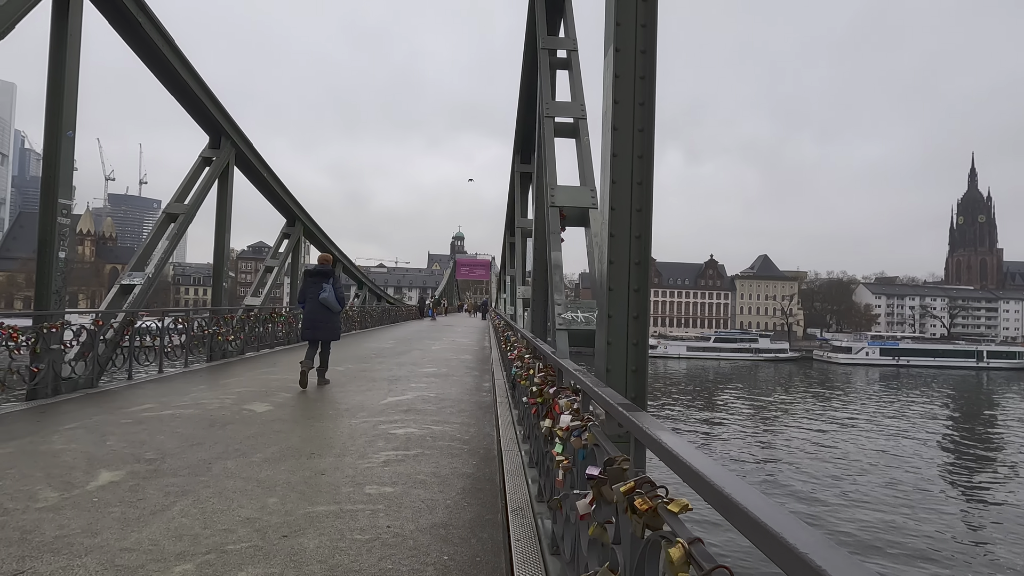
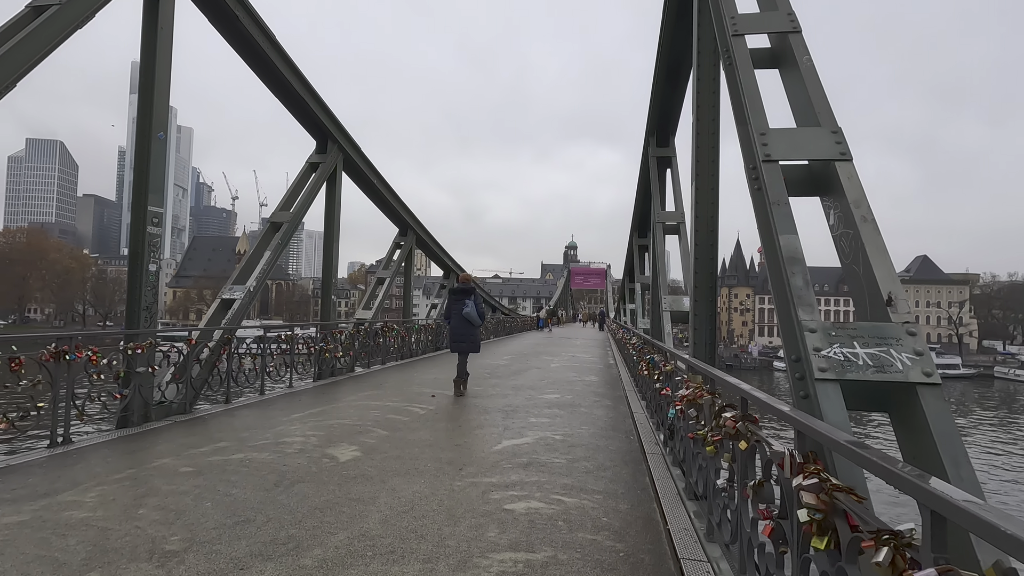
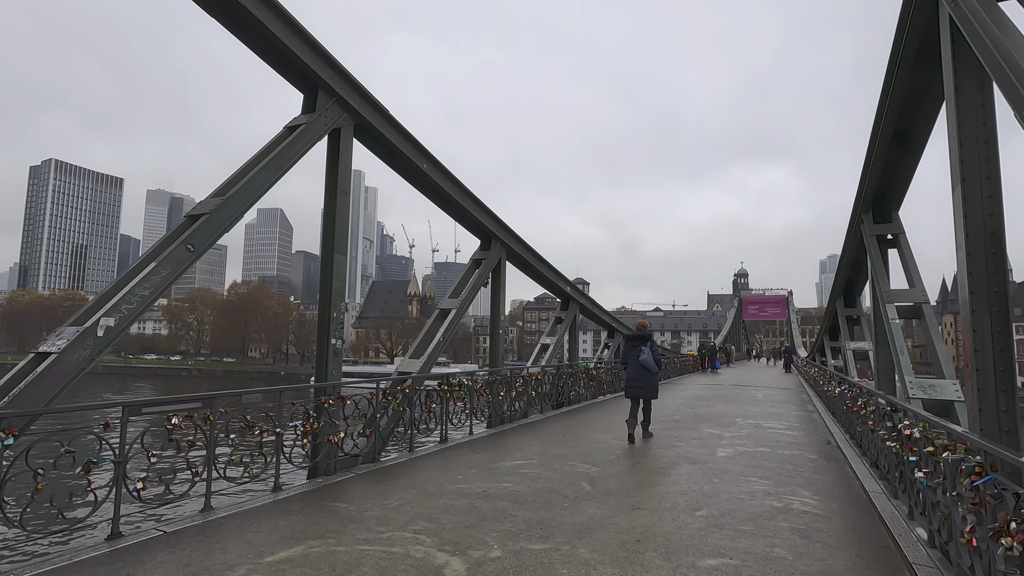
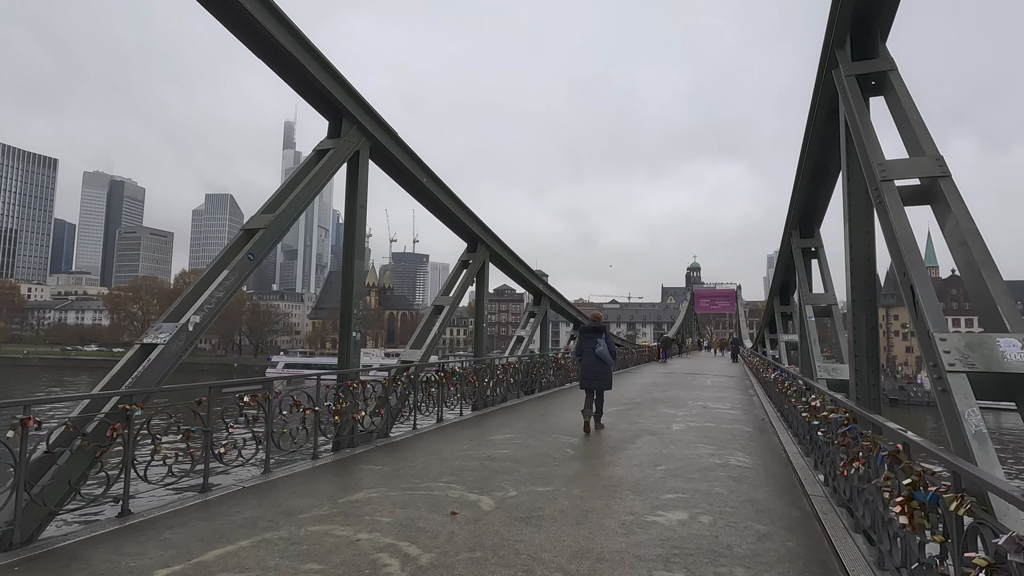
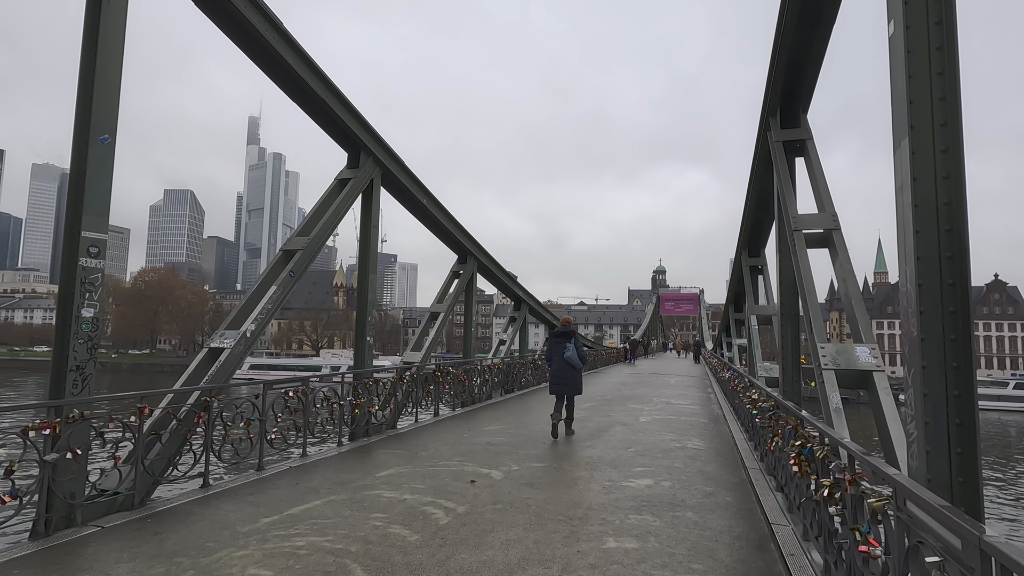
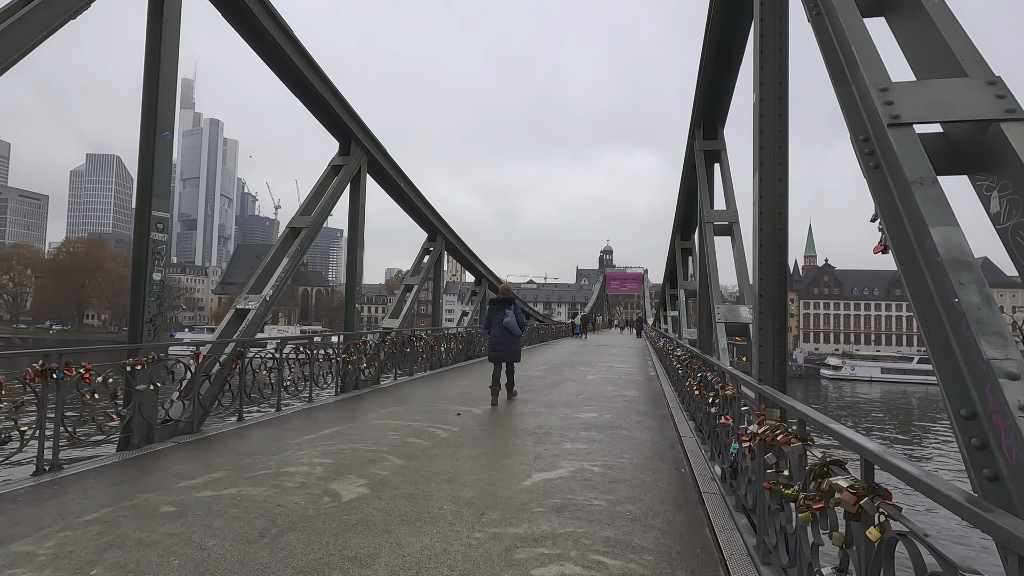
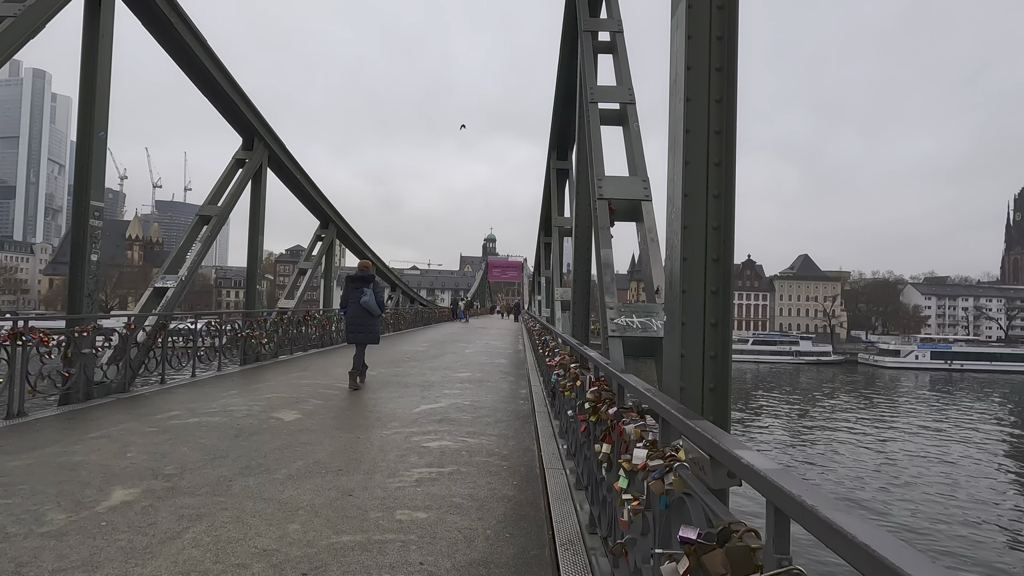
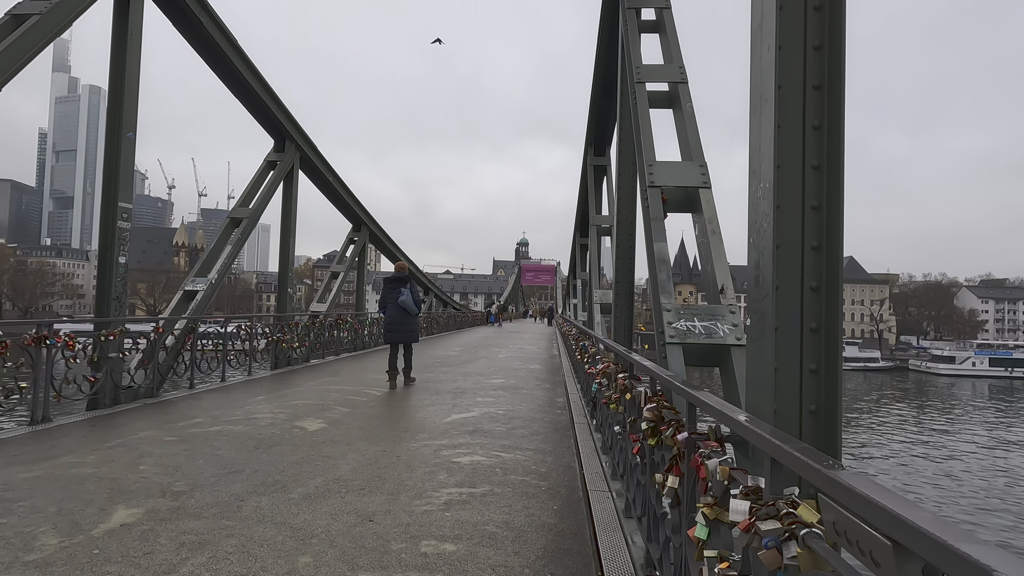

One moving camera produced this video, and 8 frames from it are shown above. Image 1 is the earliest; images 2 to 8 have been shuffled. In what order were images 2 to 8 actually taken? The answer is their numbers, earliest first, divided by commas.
7, 8, 2, 6, 5, 4, 3
